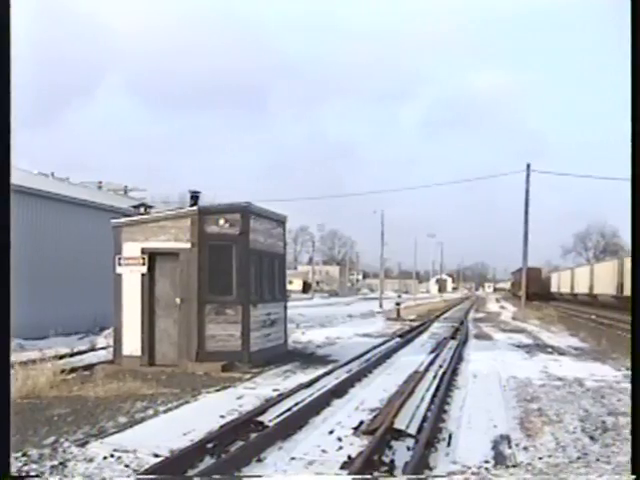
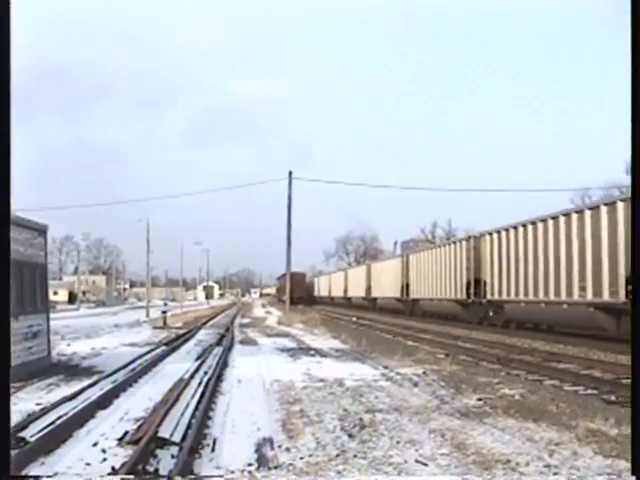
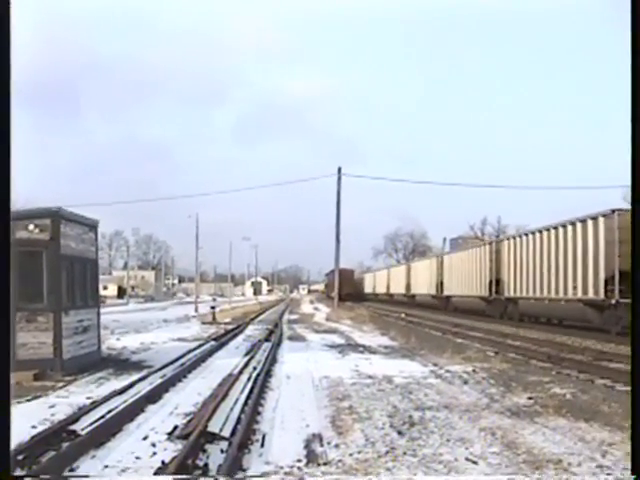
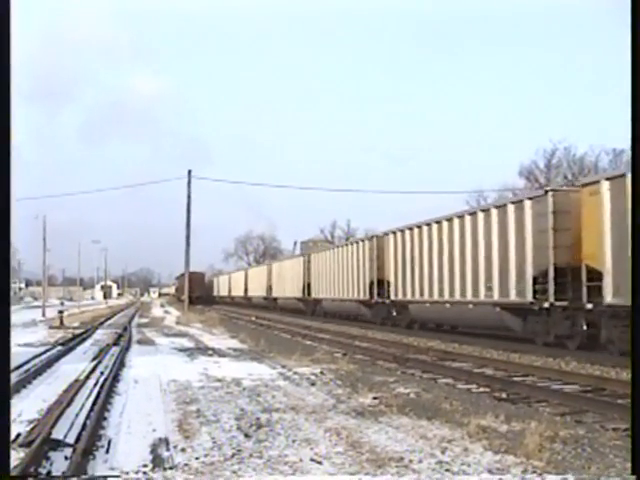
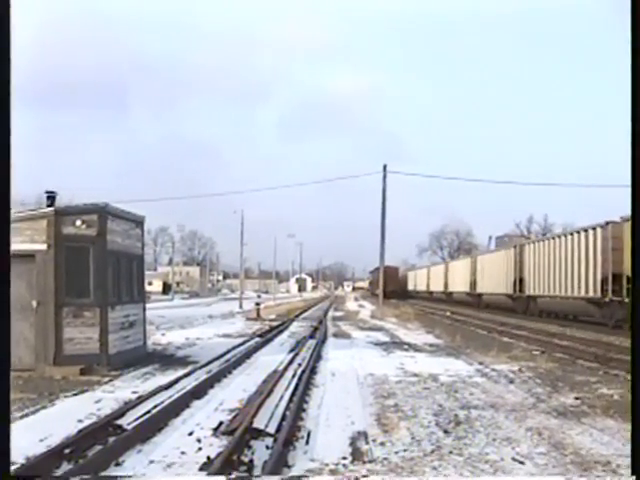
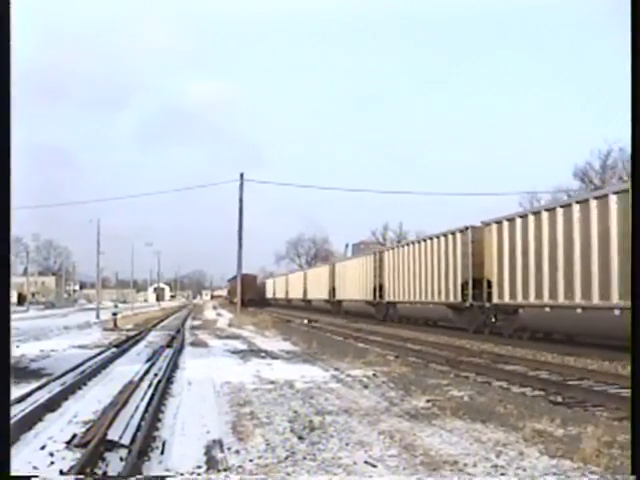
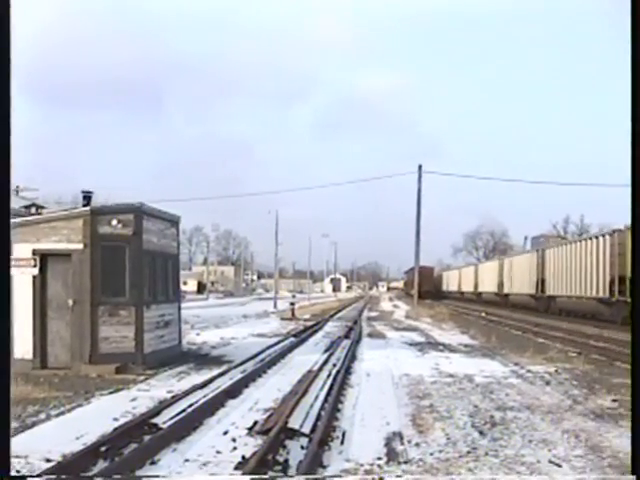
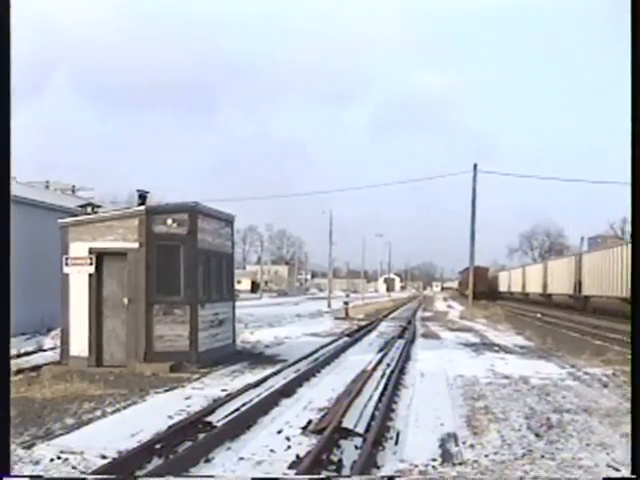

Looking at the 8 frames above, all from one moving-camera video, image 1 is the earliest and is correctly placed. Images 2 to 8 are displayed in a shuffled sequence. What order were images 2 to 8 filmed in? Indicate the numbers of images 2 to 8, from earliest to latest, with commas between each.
8, 7, 5, 3, 2, 6, 4
